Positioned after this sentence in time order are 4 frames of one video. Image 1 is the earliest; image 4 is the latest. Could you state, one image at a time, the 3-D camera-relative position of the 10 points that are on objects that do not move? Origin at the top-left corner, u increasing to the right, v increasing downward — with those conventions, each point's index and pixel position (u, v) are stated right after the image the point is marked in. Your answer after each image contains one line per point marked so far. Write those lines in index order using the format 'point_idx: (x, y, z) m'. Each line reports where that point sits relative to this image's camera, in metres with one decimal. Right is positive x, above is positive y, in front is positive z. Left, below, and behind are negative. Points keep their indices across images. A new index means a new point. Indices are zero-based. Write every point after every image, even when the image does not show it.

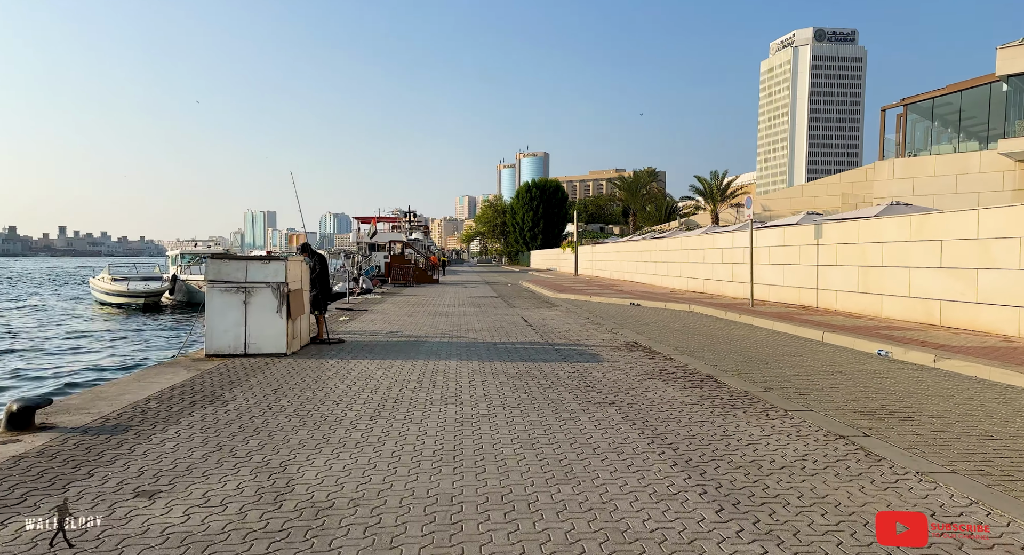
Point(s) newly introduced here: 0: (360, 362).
0: (-2.2, -1.2, +10.5) m
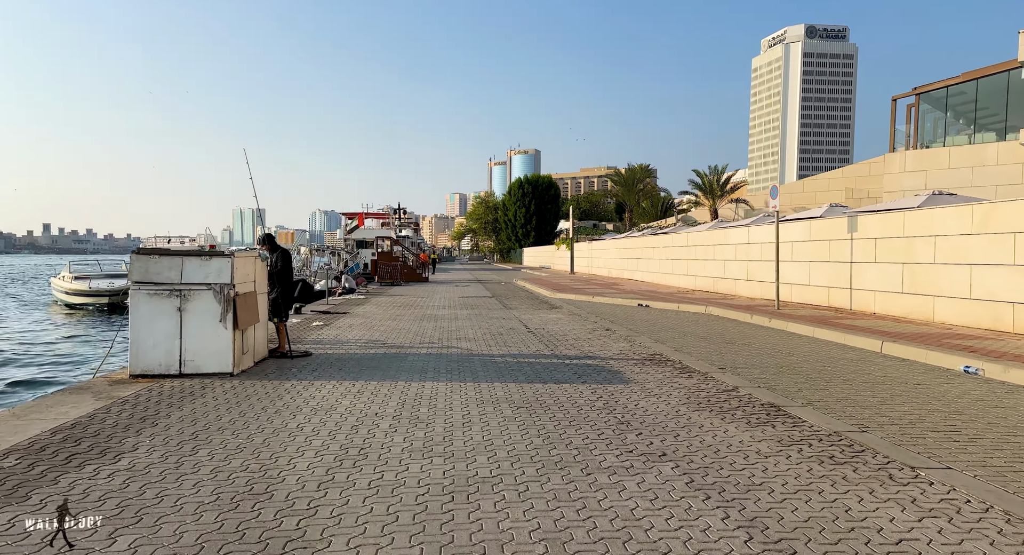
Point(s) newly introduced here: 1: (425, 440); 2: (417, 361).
0: (-2.2, -1.2, +8.4) m
1: (-0.7, -1.3, +5.7) m
2: (-1.4, -1.2, +10.1) m
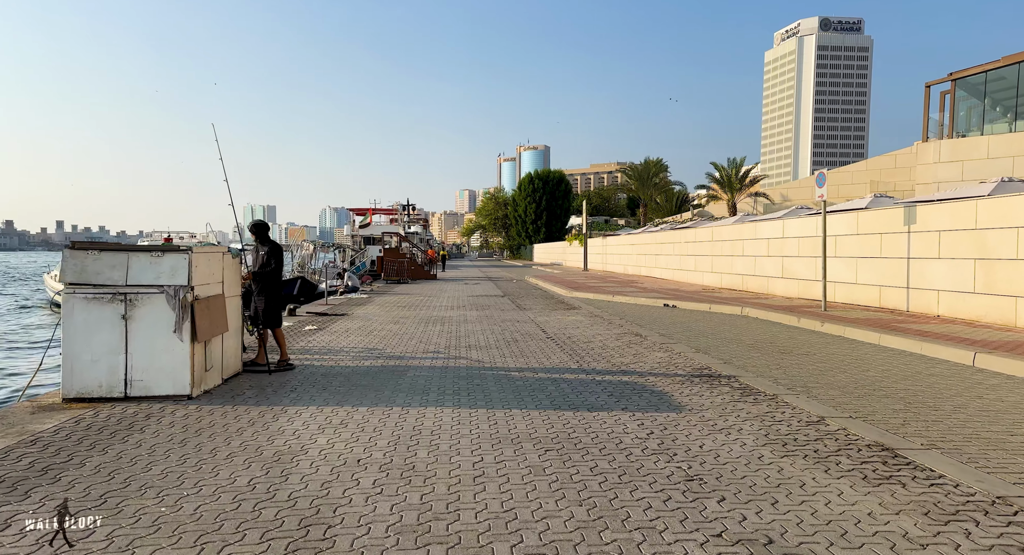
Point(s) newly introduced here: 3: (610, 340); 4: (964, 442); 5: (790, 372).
0: (-2.0, -1.2, +6.7) m
1: (-0.5, -1.3, +4.0) m
2: (-1.1, -1.2, +8.4) m
3: (+1.6, -1.0, +11.8) m
4: (+3.4, -1.3, +5.4) m
5: (+3.4, -1.1, +8.6) m
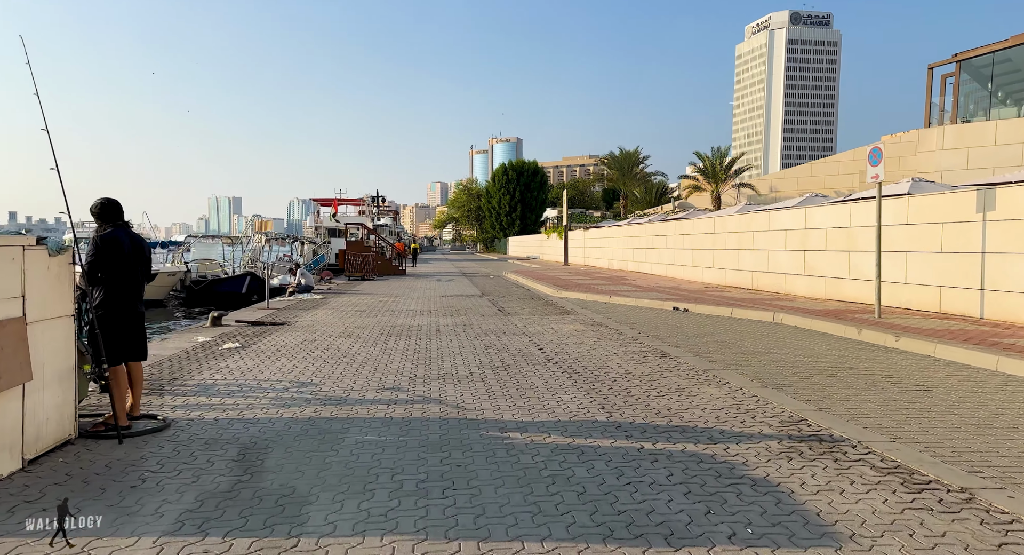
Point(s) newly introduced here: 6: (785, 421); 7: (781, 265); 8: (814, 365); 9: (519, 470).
0: (-1.9, -1.3, +3.6) m
1: (-0.4, -1.4, +0.9) m
2: (-1.1, -1.2, +5.3) m
3: (+1.5, -1.1, +8.7) m
4: (+3.5, -1.3, +2.5) m
5: (+3.3, -1.2, +5.6) m
6: (+2.3, -1.2, +6.0) m
7: (+7.1, +0.3, +18.8) m
8: (+3.6, -1.0, +8.6) m
9: (0.0, -1.2, +4.7) m
